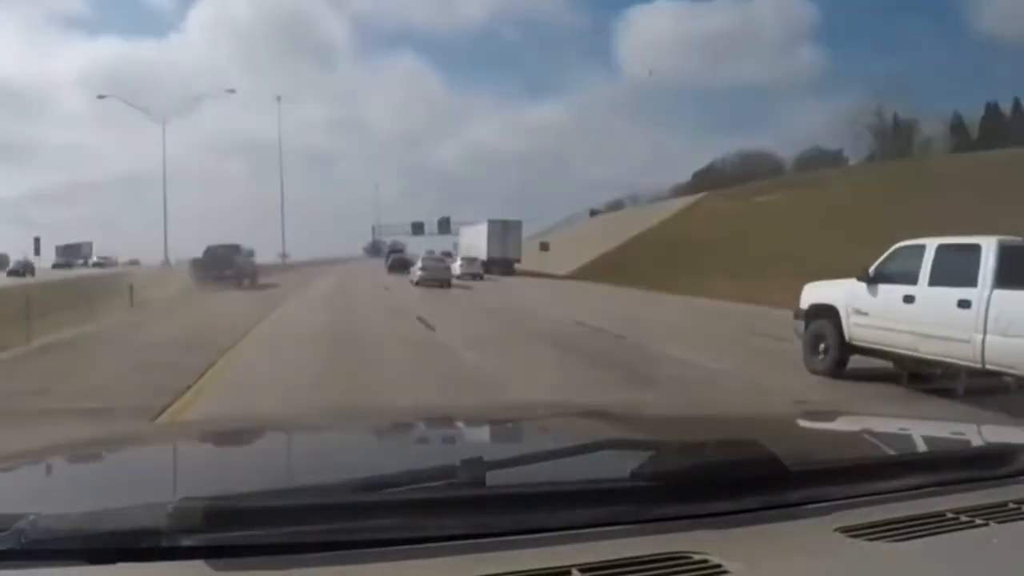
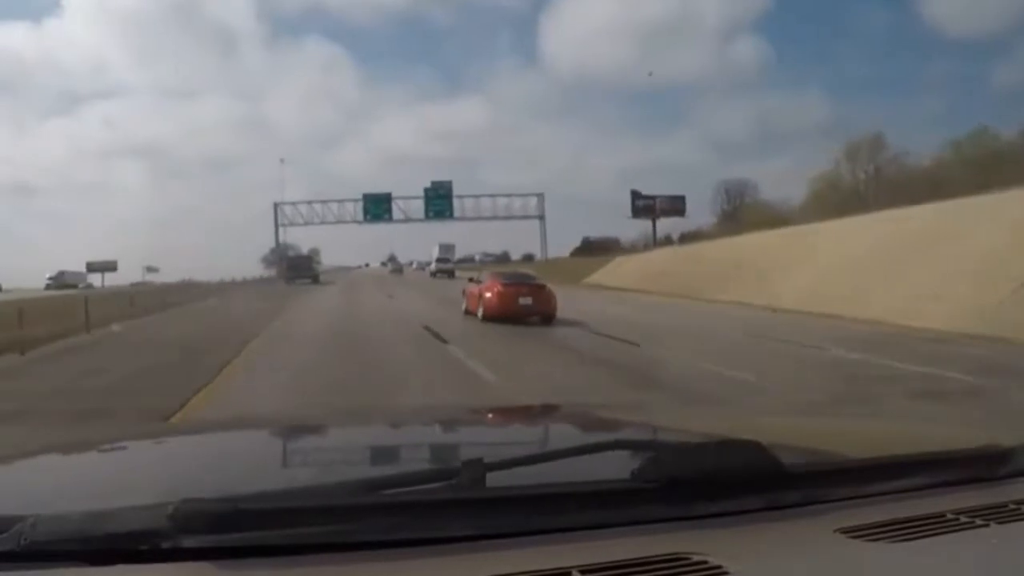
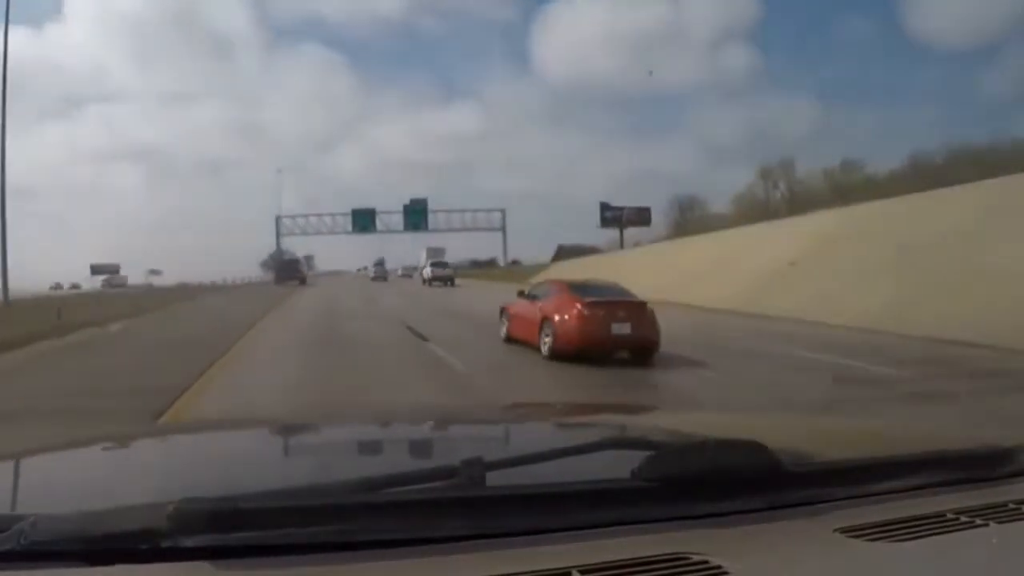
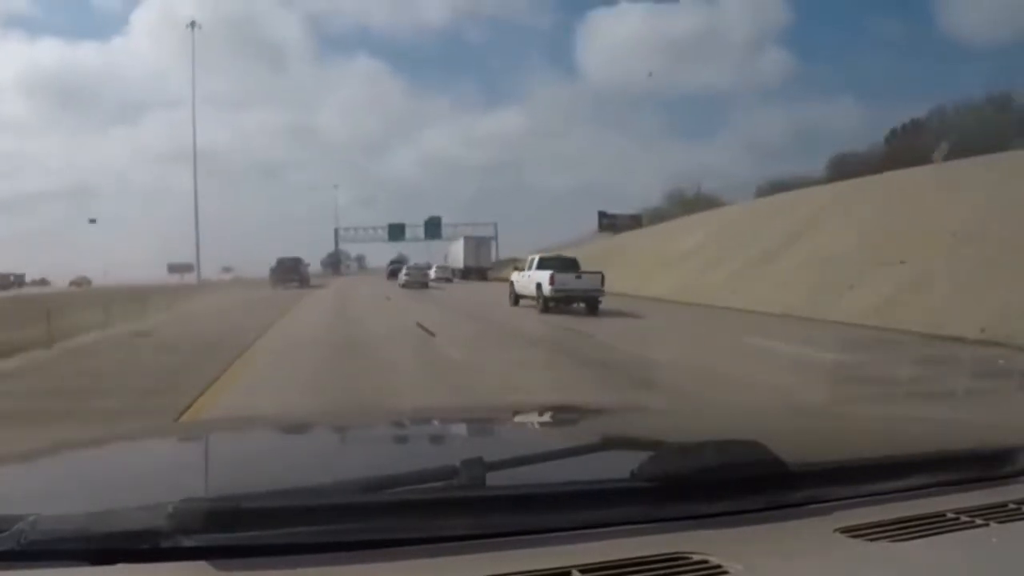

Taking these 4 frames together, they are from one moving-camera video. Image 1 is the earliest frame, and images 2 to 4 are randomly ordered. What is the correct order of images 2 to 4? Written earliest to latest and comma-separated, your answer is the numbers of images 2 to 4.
4, 3, 2
